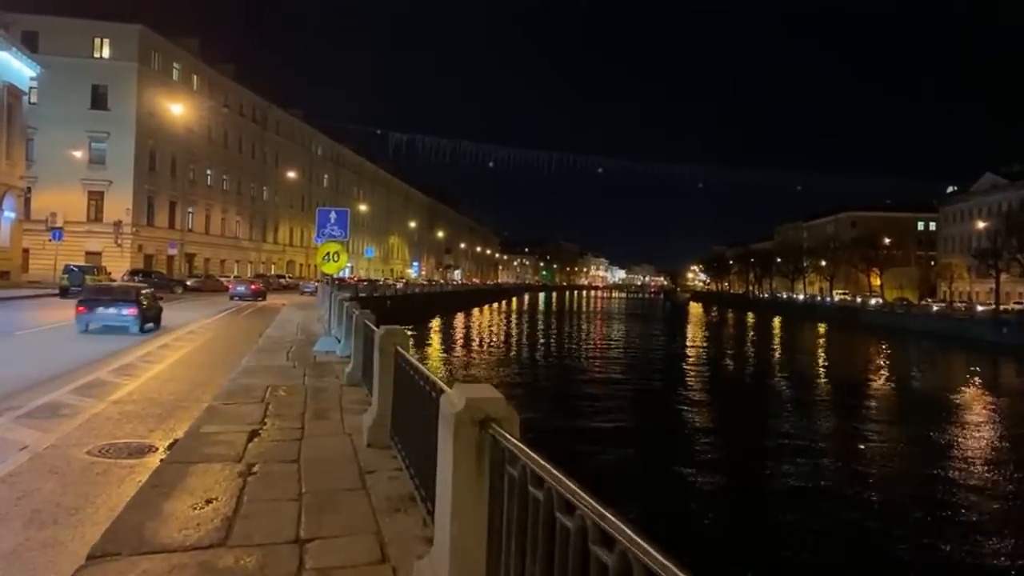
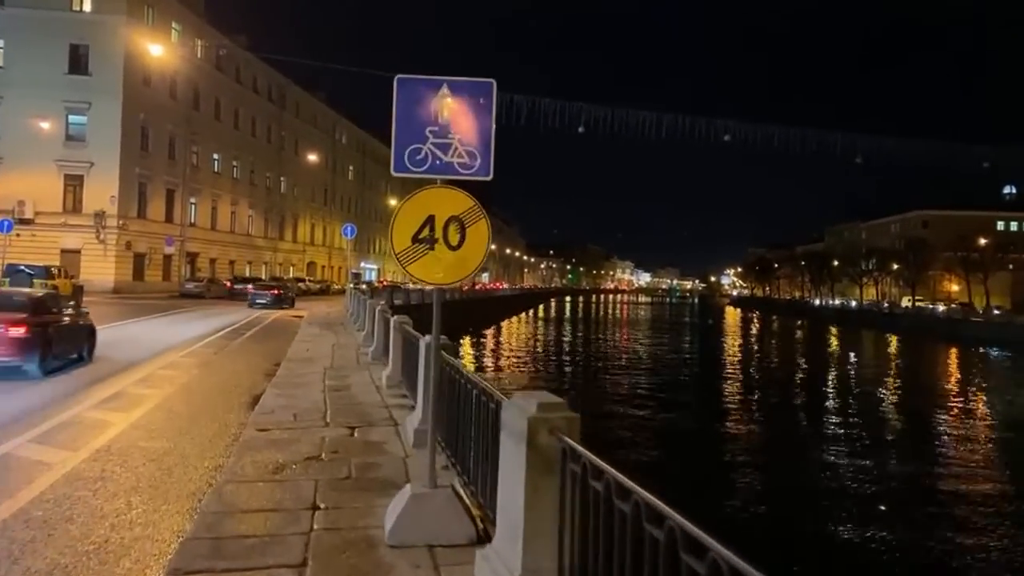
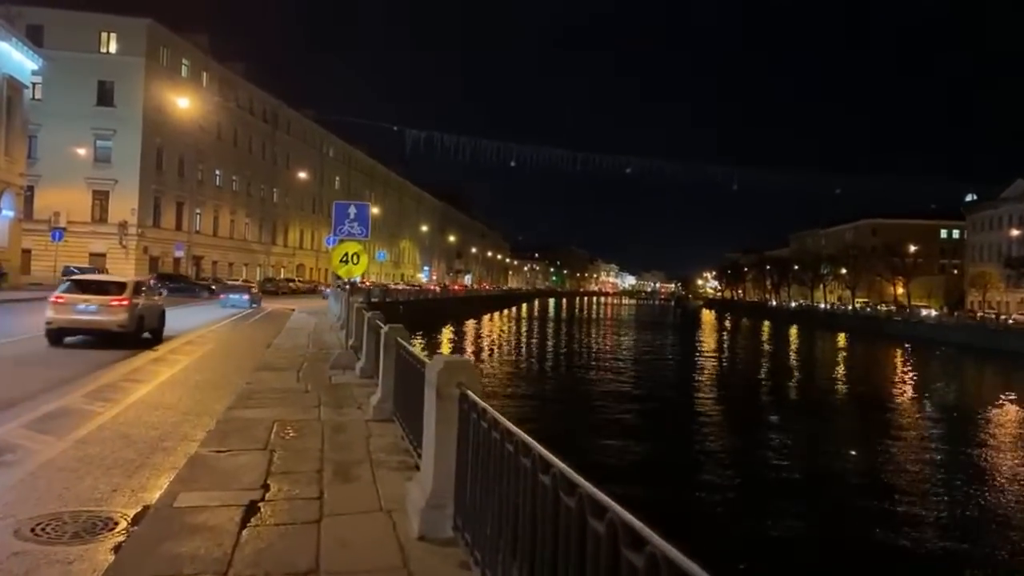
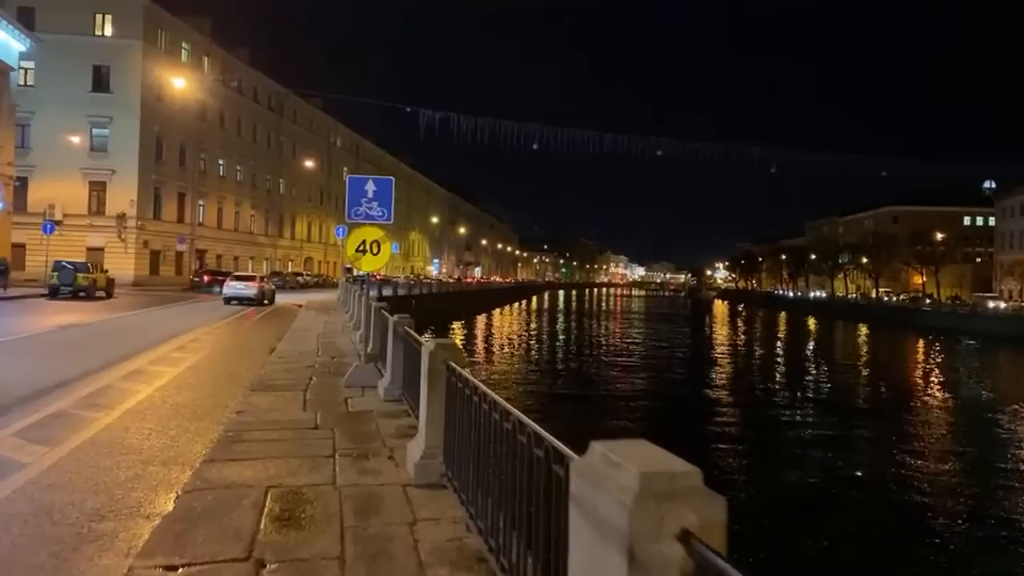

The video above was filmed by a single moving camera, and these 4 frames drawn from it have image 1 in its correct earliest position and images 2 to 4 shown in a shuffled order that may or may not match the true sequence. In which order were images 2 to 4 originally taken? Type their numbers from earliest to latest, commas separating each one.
3, 4, 2
